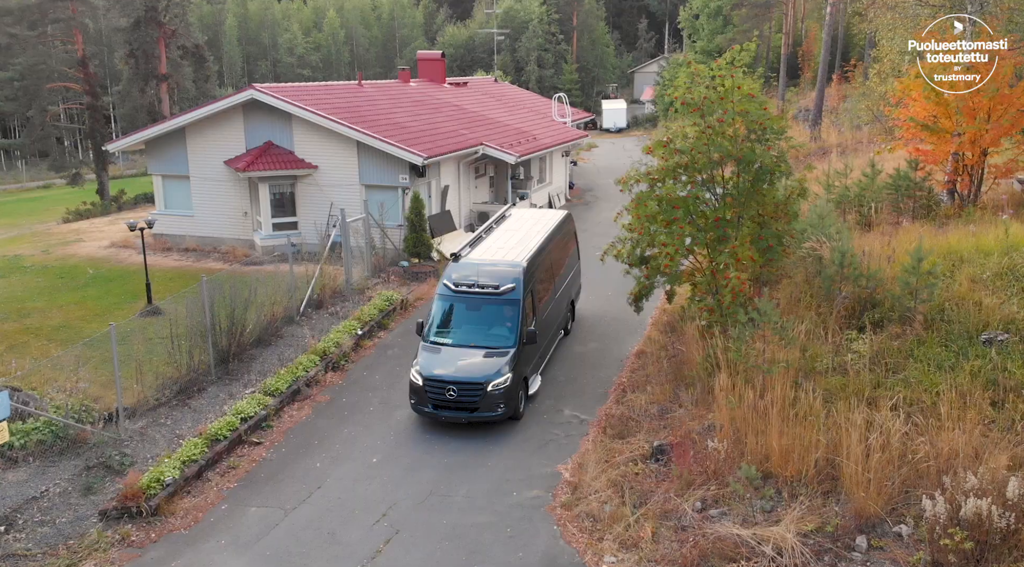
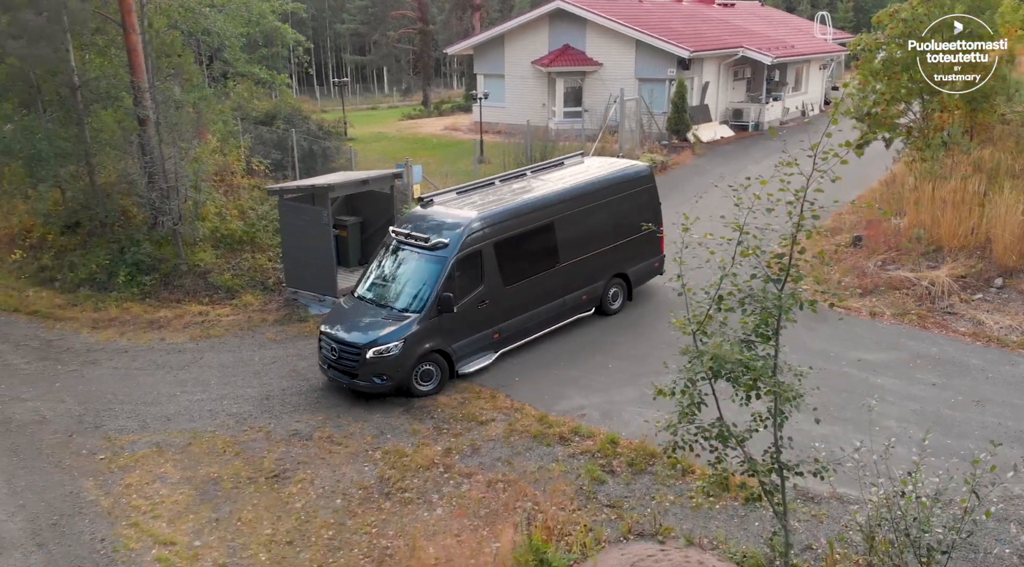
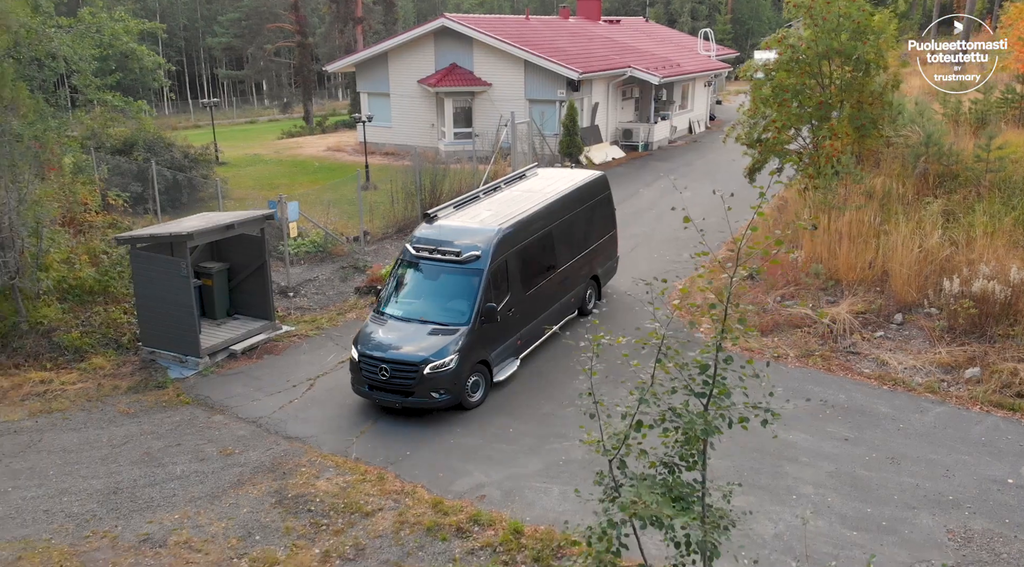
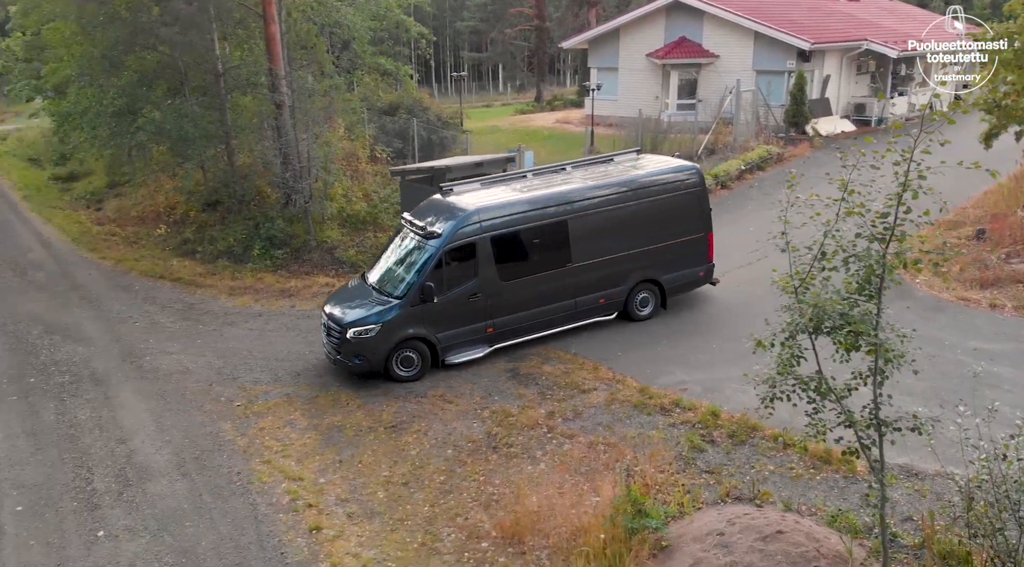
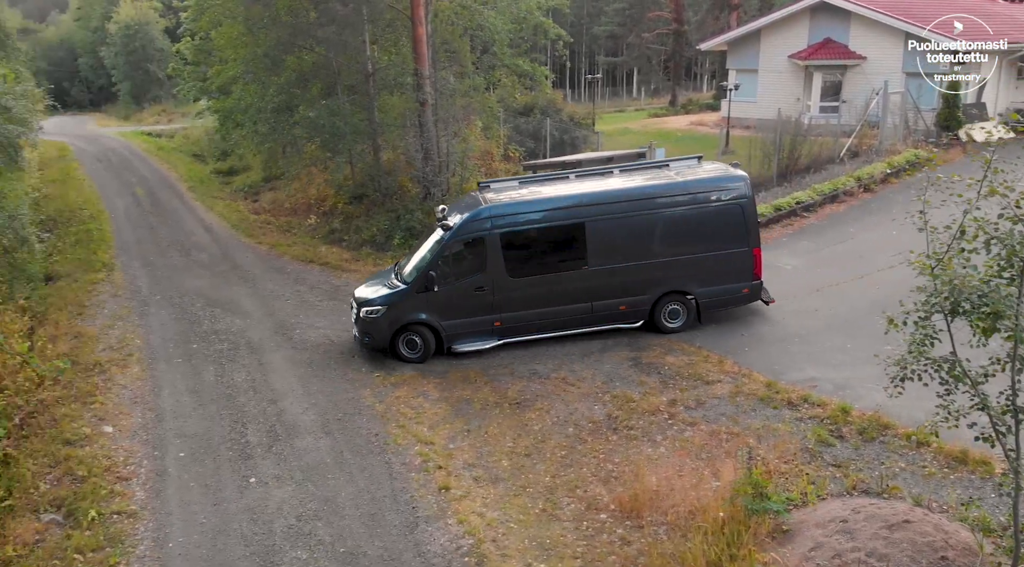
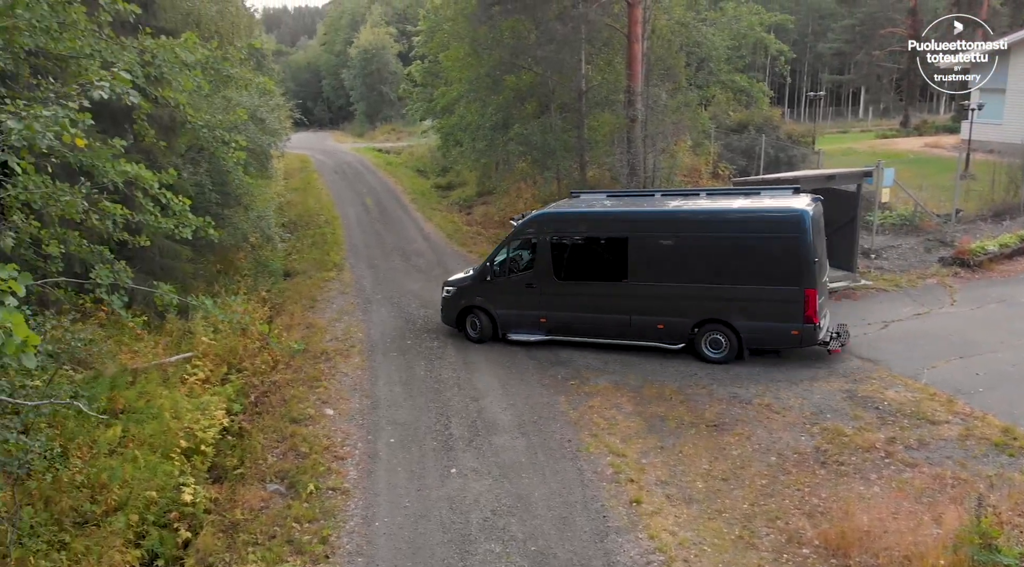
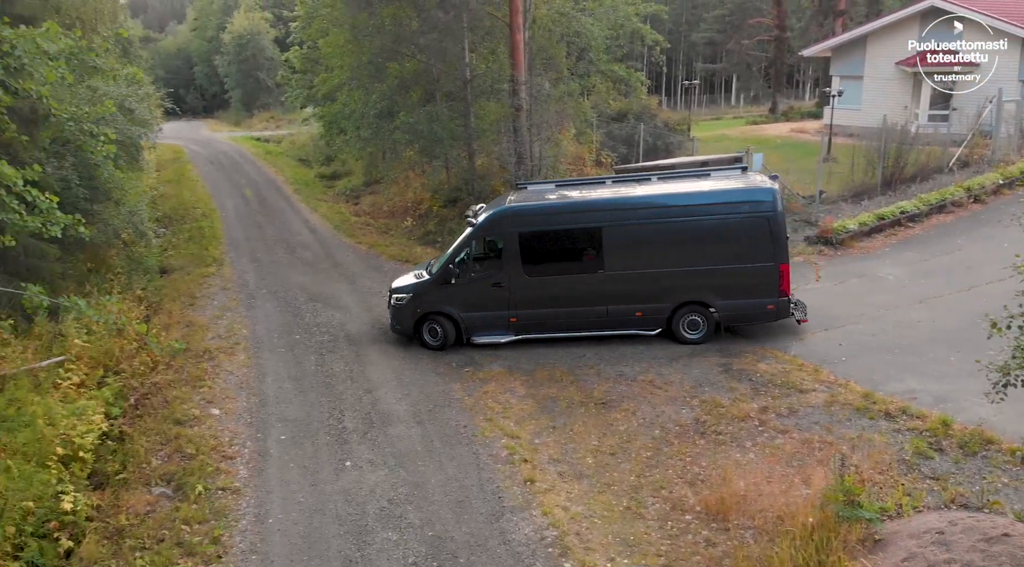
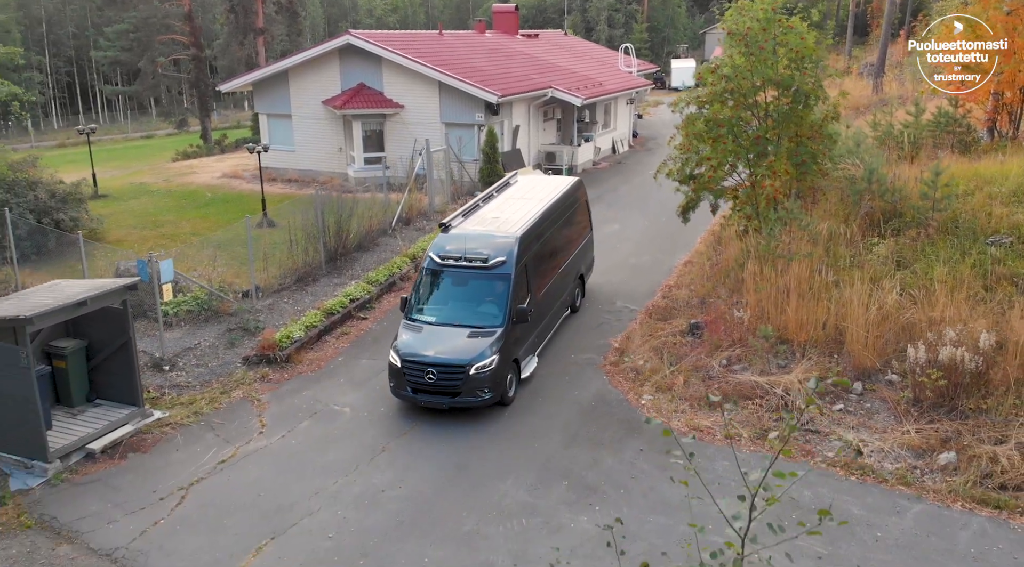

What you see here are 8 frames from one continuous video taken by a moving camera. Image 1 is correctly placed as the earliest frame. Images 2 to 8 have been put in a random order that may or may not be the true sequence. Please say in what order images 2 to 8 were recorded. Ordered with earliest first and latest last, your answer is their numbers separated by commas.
8, 3, 2, 4, 5, 7, 6
